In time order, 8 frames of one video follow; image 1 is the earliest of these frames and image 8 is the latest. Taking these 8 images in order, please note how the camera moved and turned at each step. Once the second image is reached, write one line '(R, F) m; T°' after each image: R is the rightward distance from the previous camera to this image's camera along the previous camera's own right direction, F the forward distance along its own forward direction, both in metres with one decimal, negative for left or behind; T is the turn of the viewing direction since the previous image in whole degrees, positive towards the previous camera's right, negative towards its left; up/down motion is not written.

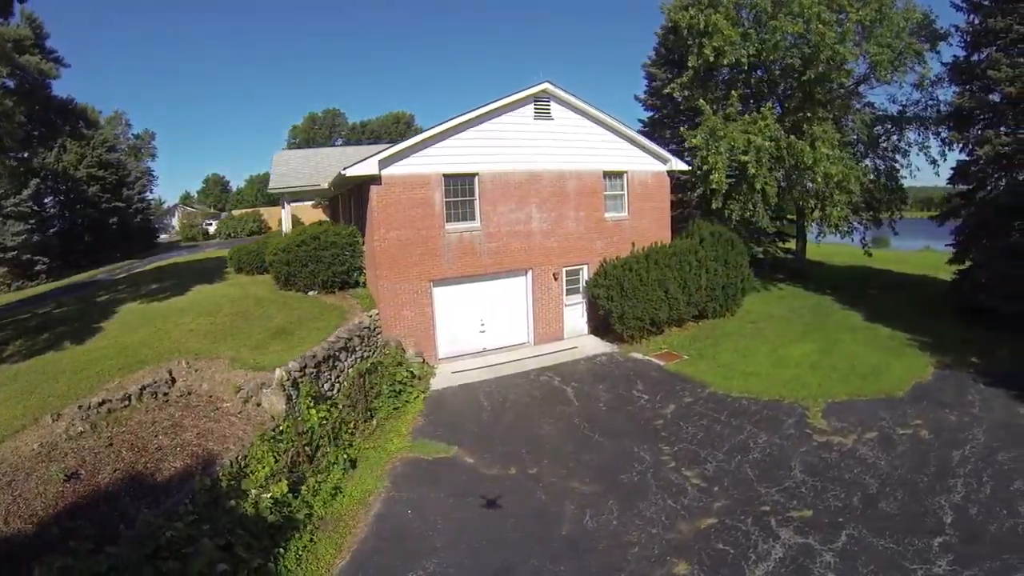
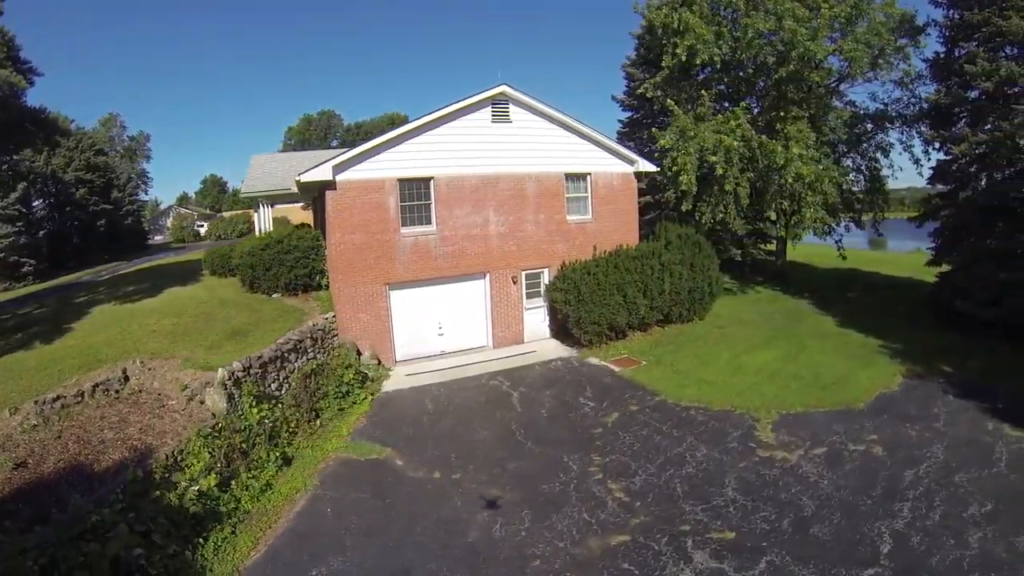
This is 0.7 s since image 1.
(+1.8, +0.6) m; -2°
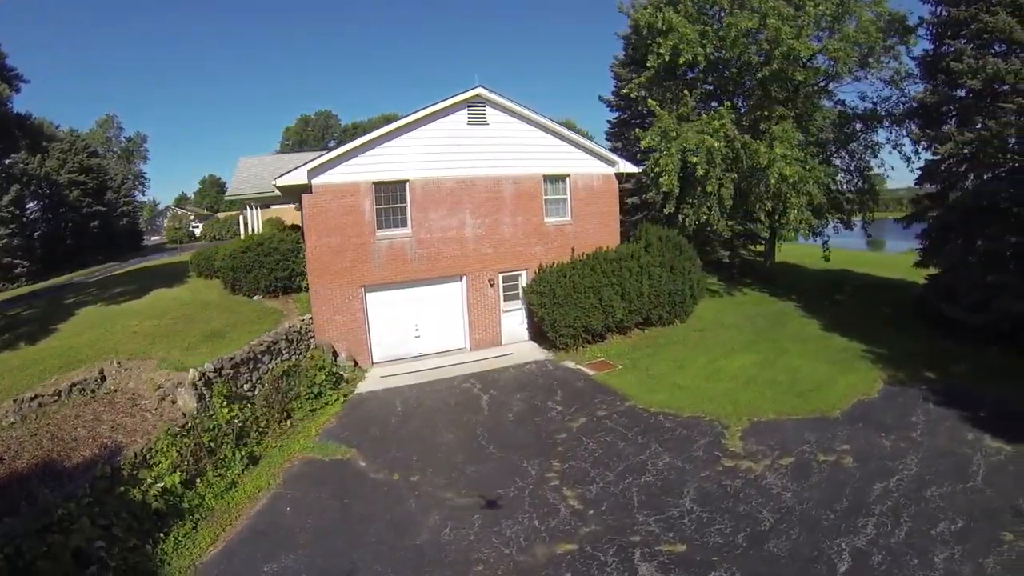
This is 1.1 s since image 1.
(+0.9, +0.3) m; -1°
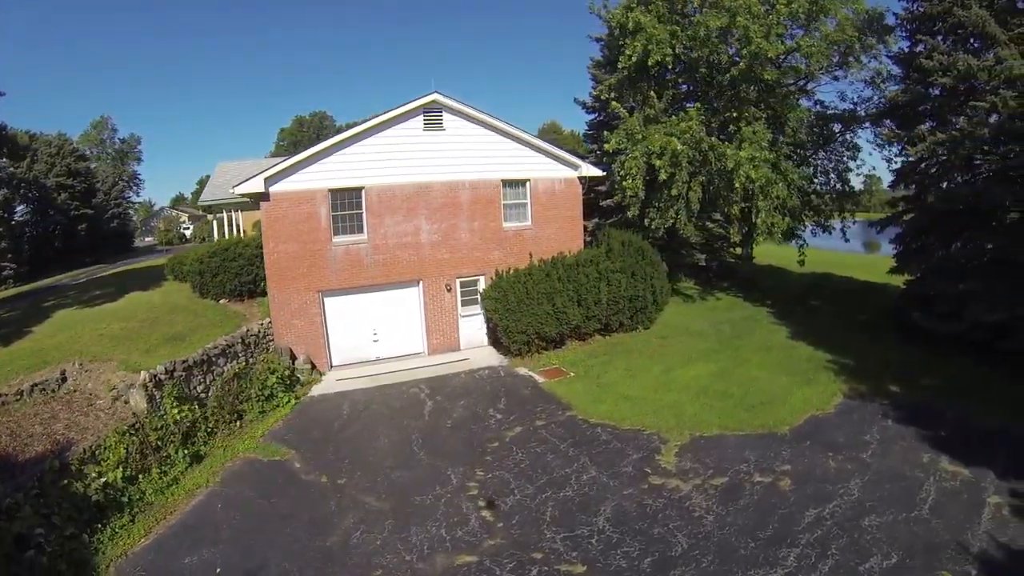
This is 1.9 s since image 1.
(+1.6, +0.5) m; -2°
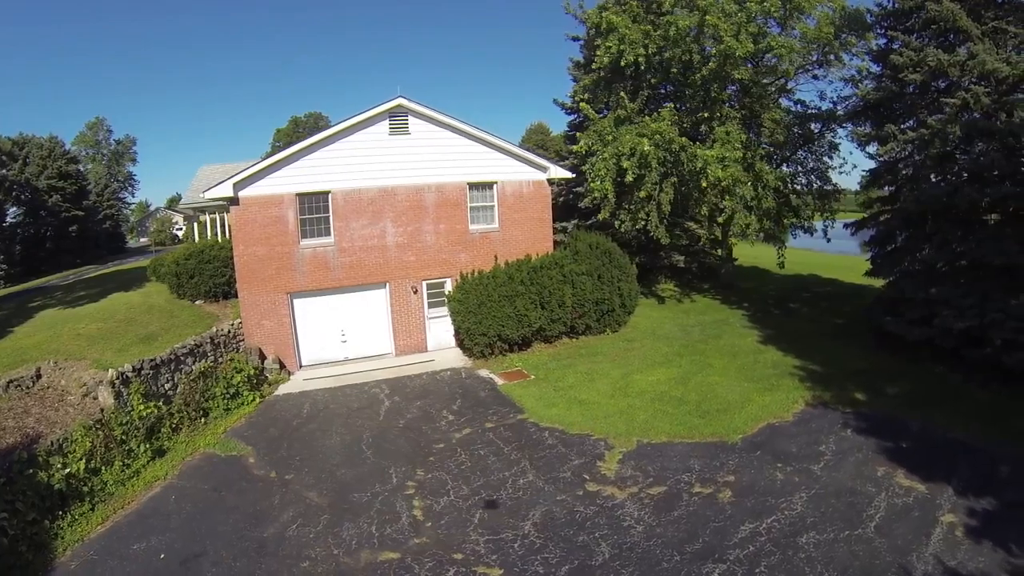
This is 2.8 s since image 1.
(+1.2, +0.3) m; -1°
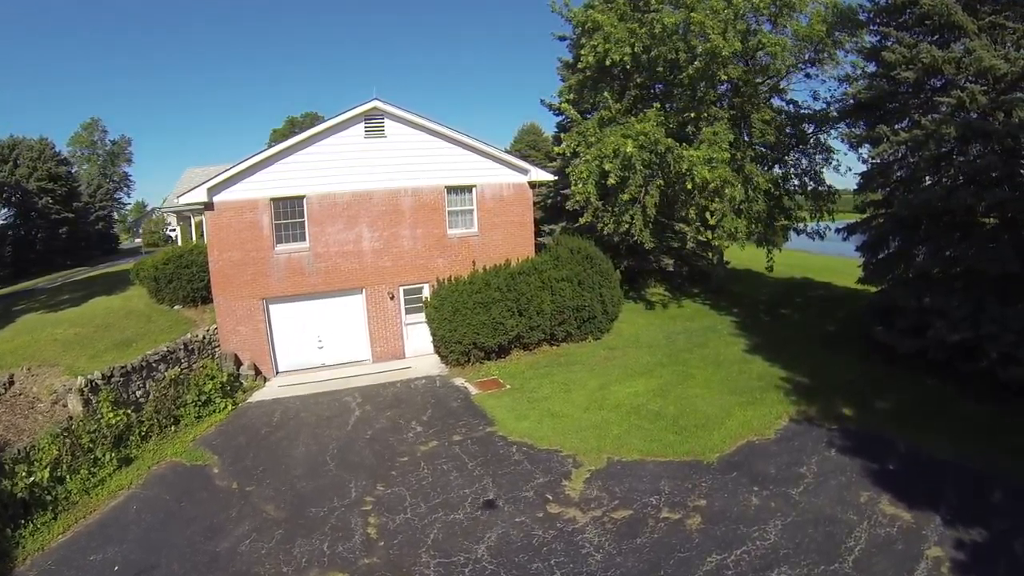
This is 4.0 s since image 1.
(+0.7, +0.5) m; -1°
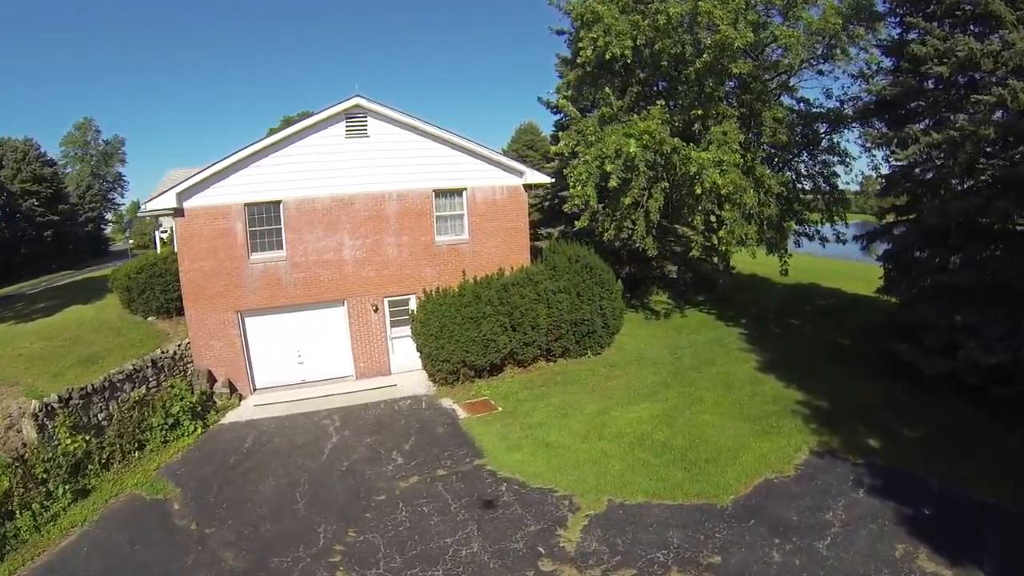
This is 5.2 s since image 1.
(+0.2, +1.1) m; 0°
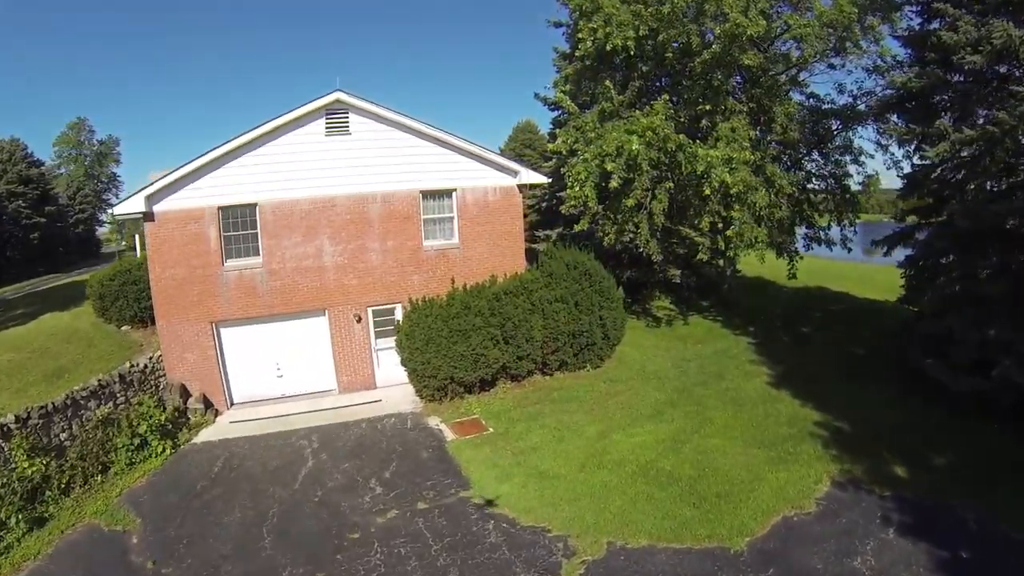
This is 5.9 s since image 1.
(+0.2, +0.9) m; 0°
